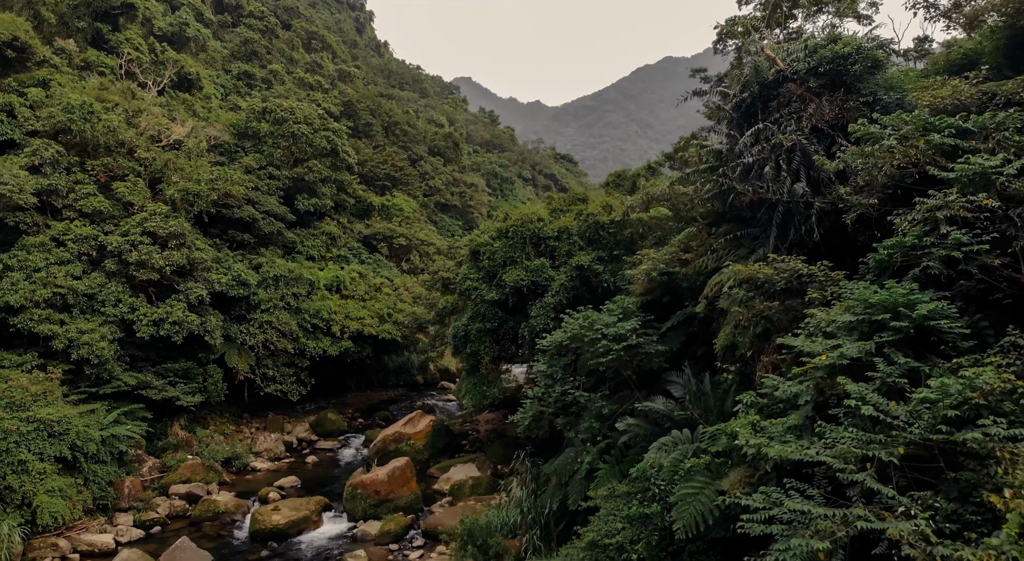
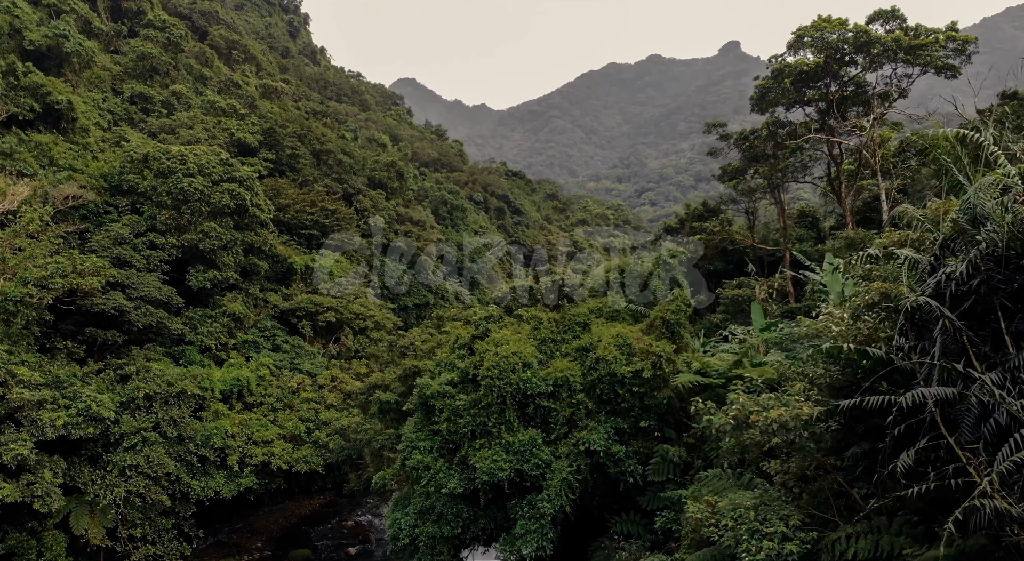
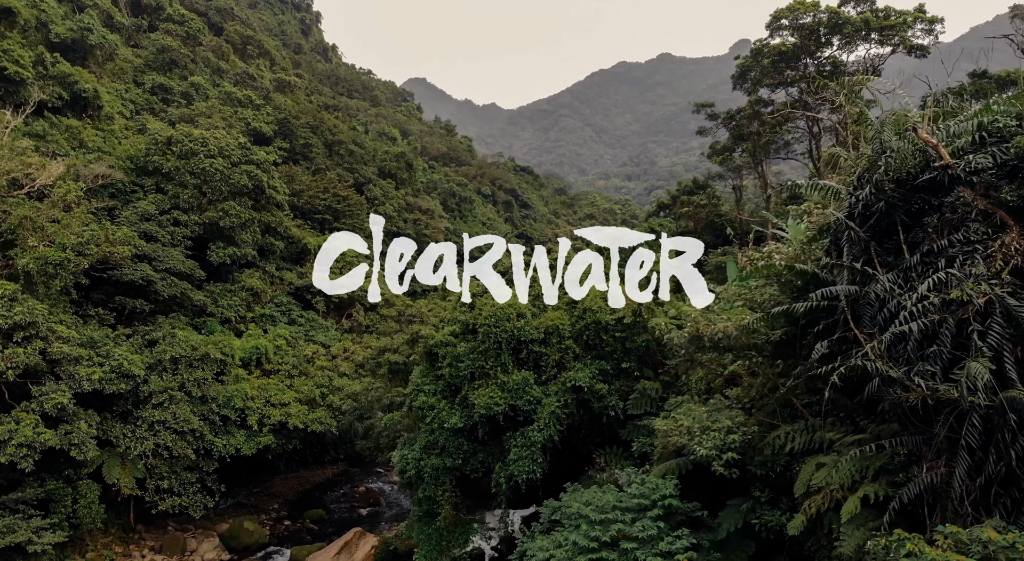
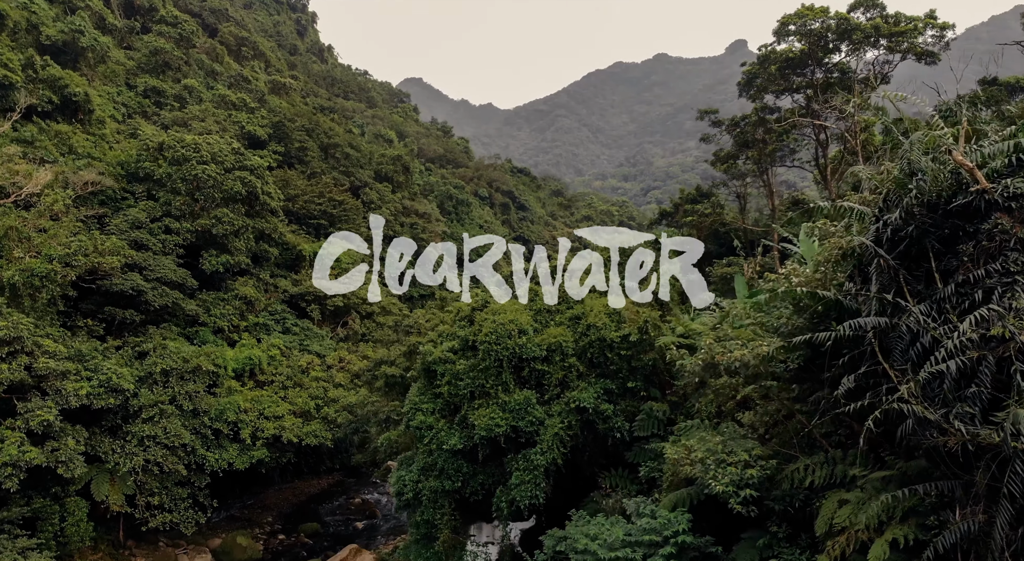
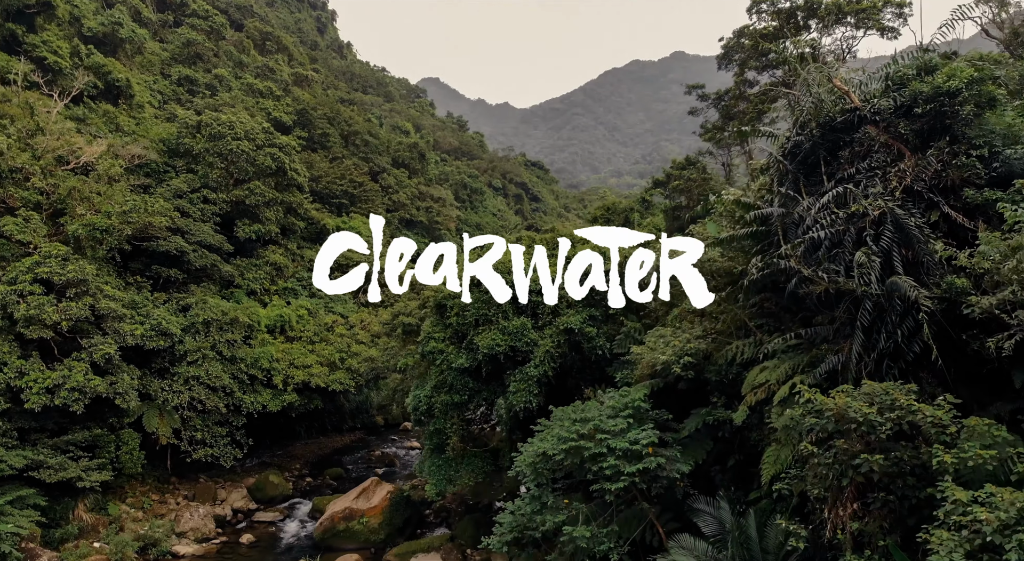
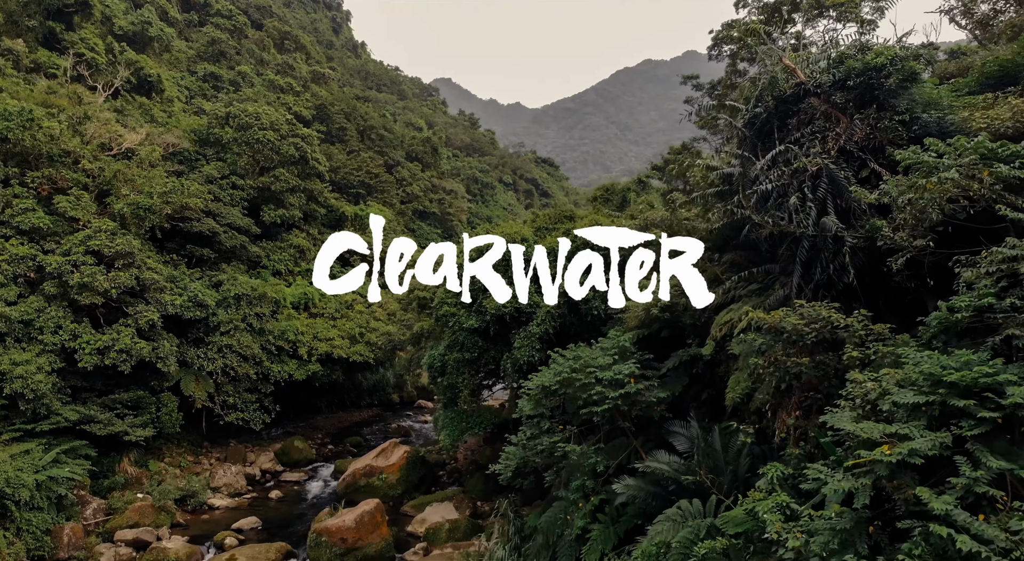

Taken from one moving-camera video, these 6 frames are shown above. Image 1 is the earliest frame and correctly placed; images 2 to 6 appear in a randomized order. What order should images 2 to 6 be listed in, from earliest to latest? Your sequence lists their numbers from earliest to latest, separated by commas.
6, 5, 3, 4, 2
